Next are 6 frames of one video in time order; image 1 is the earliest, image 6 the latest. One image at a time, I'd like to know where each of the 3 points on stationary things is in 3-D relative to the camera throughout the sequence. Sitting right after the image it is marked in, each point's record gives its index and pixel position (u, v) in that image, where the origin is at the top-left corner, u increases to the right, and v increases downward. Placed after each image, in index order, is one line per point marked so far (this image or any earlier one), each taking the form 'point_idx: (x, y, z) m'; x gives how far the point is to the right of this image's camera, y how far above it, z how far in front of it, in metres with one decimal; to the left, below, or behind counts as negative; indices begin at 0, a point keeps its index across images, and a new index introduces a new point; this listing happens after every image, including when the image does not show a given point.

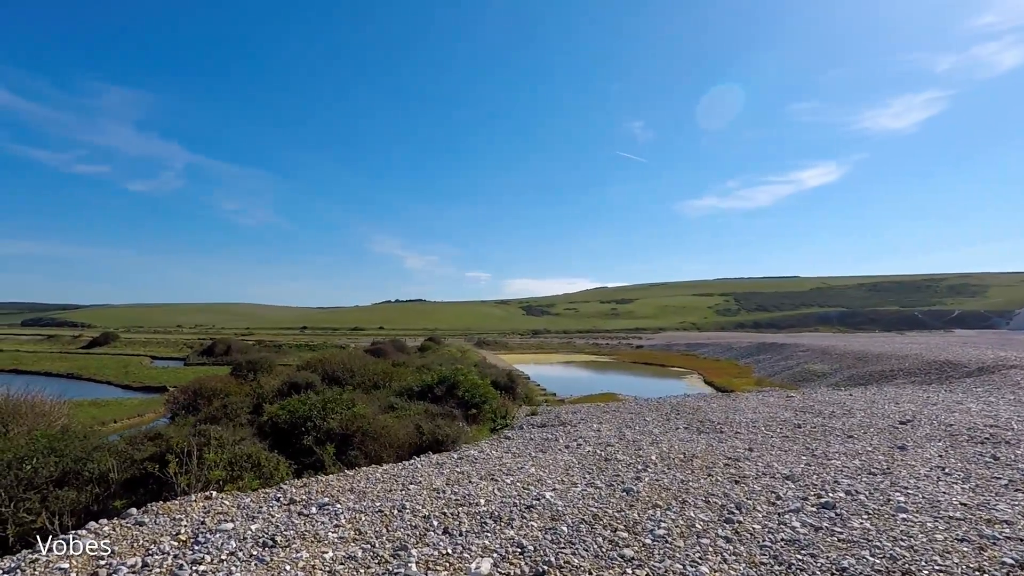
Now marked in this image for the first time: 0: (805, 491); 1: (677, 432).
0: (+4.8, -3.4, +9.4) m
1: (+4.9, -4.3, +17.1) m
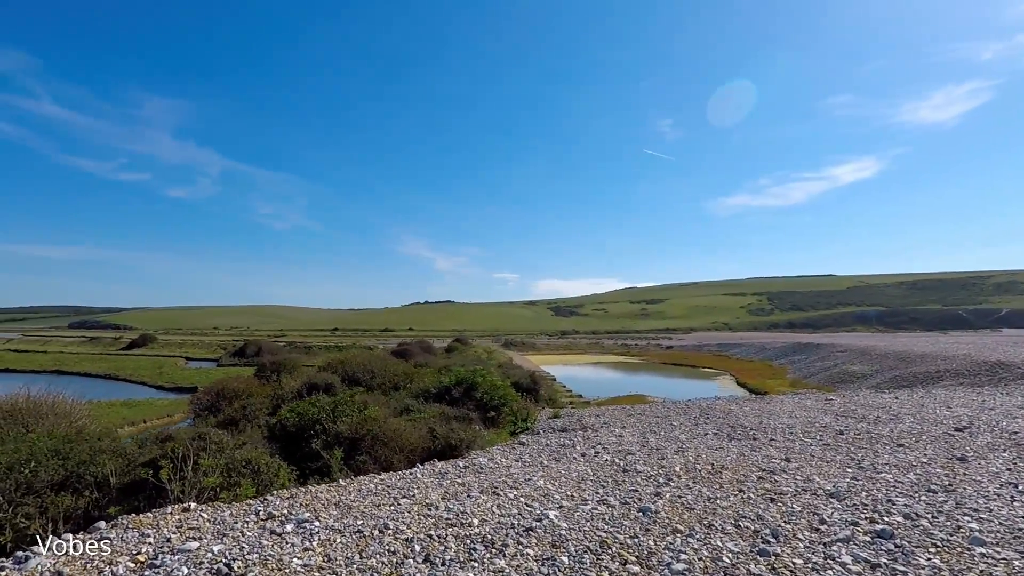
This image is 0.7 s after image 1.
0: (+4.8, -3.2, +8.1) m
1: (+5.3, -4.2, +15.8) m
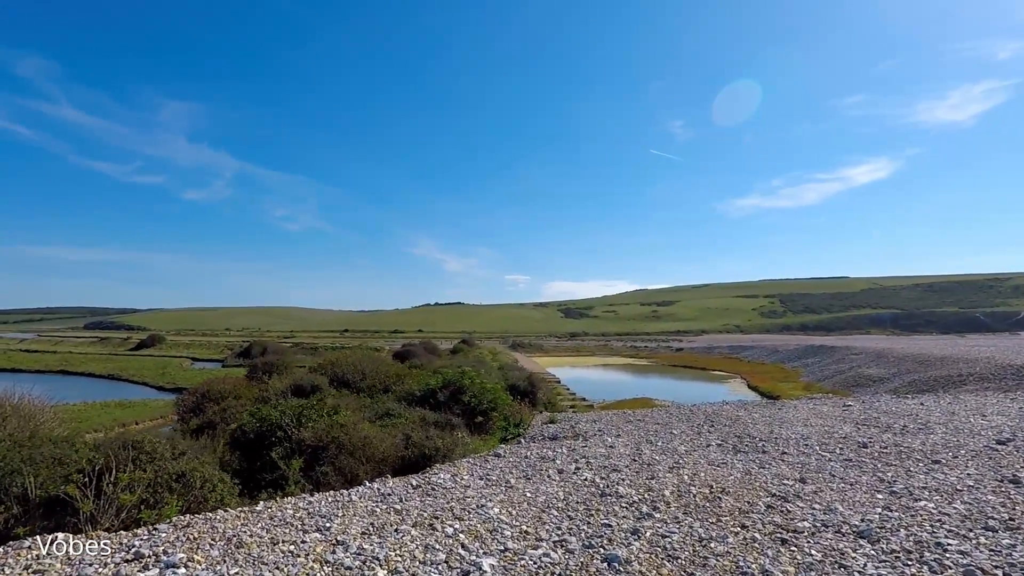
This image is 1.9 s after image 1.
0: (+4.1, -2.9, +6.2) m
1: (+4.7, -3.9, +13.8) m
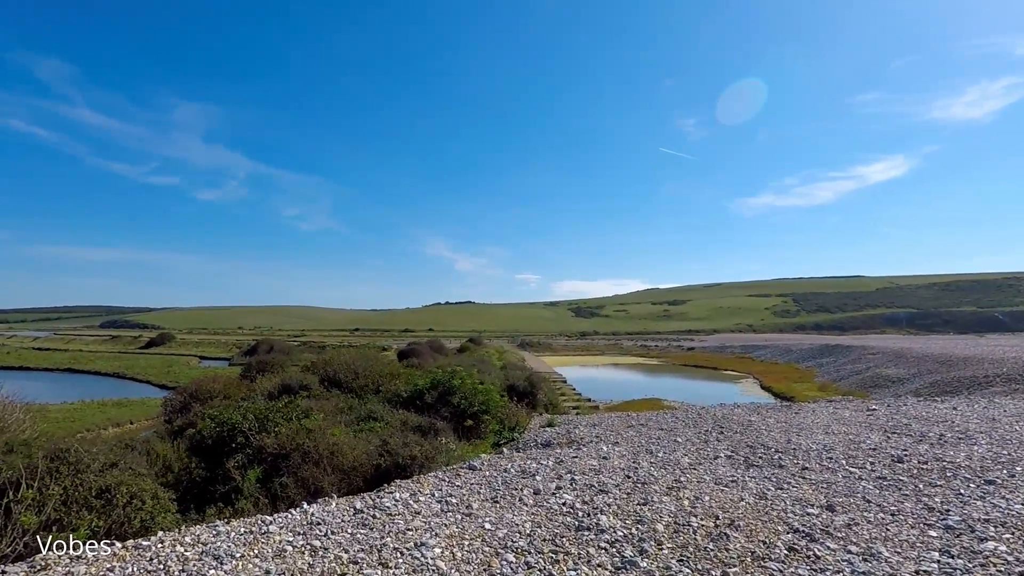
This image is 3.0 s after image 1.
0: (+3.5, -2.7, +4.3) m
1: (+4.2, -3.7, +12.0) m
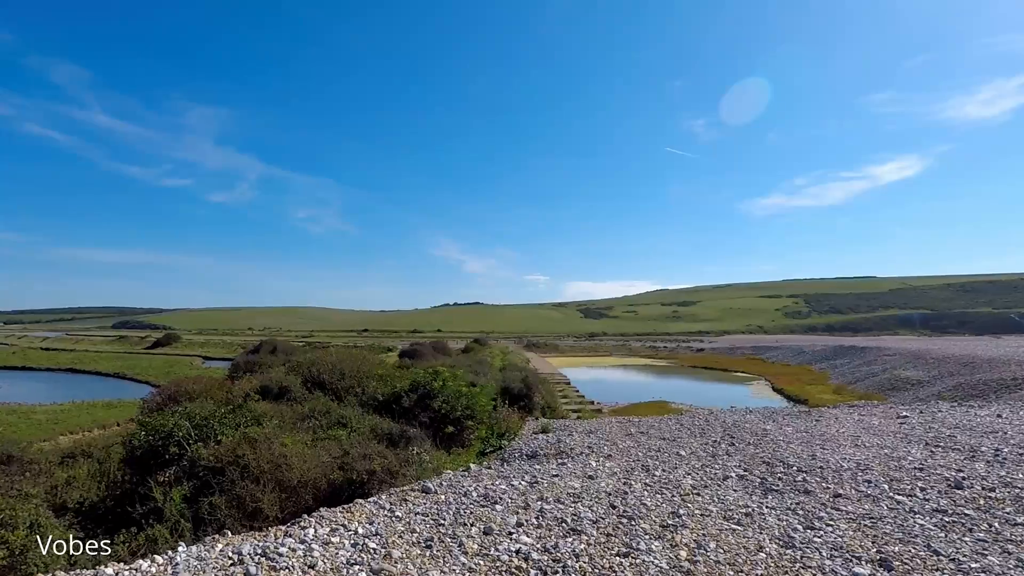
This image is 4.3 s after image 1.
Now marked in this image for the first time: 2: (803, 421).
0: (+2.7, -2.4, +2.1) m
1: (+3.6, -3.4, +9.7) m
2: (+9.7, -4.3, +19.0) m
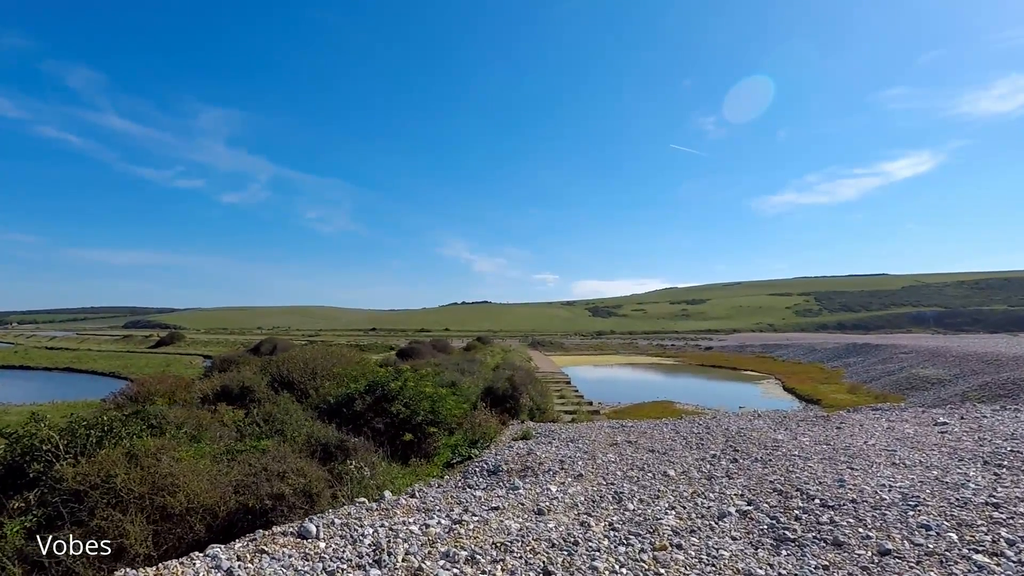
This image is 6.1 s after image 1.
0: (+1.5, -2.0, -0.8) m
1: (+2.5, -3.0, +6.9) m
2: (+8.7, -3.9, +16.1) m
